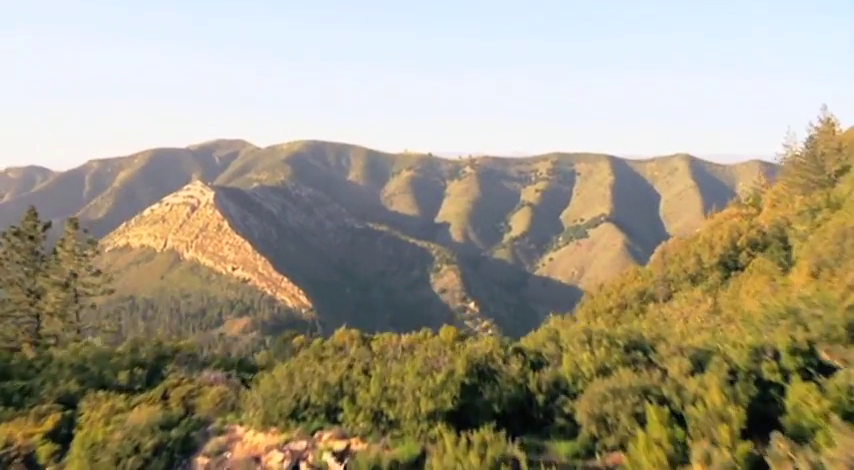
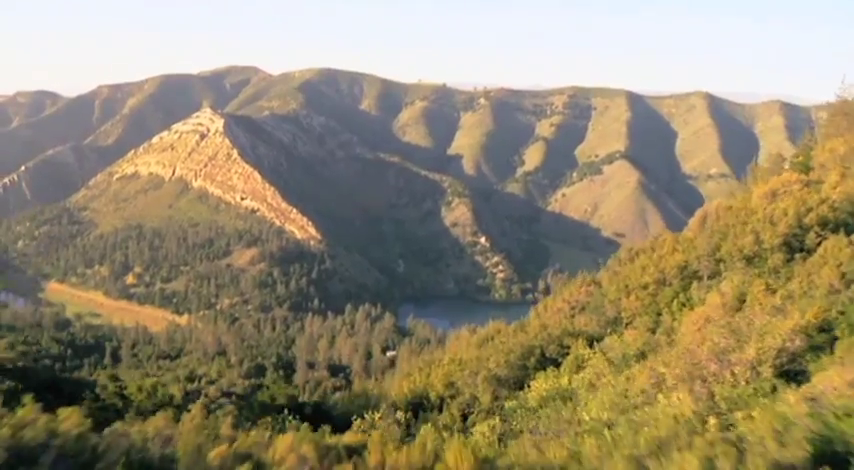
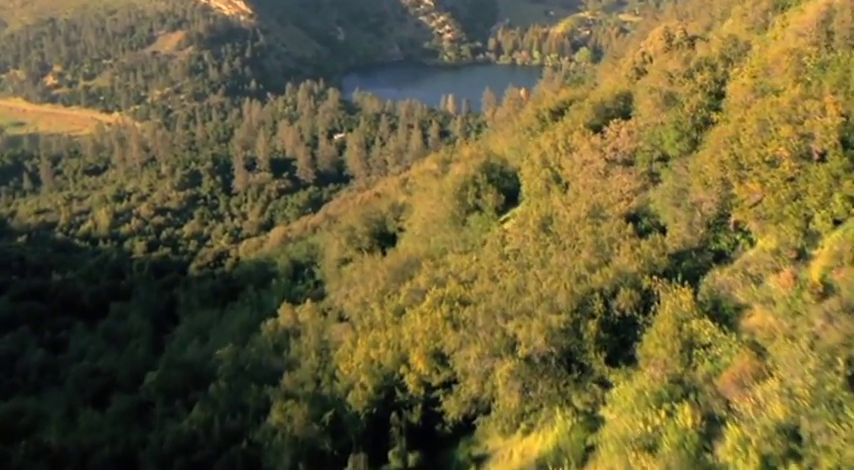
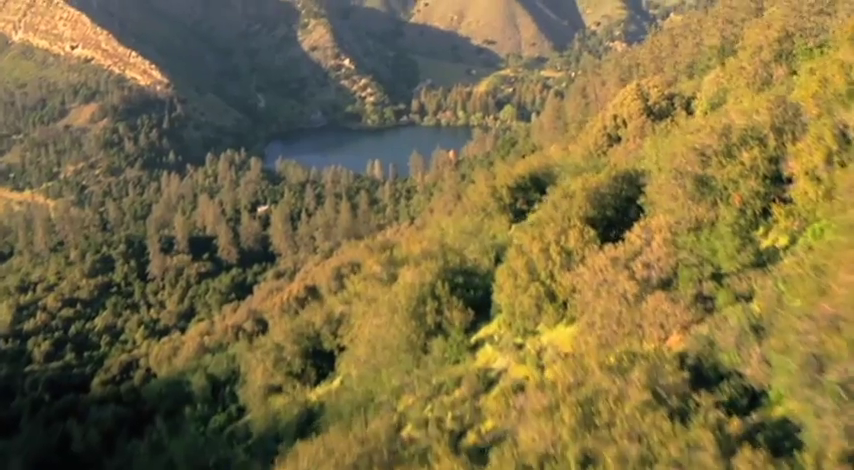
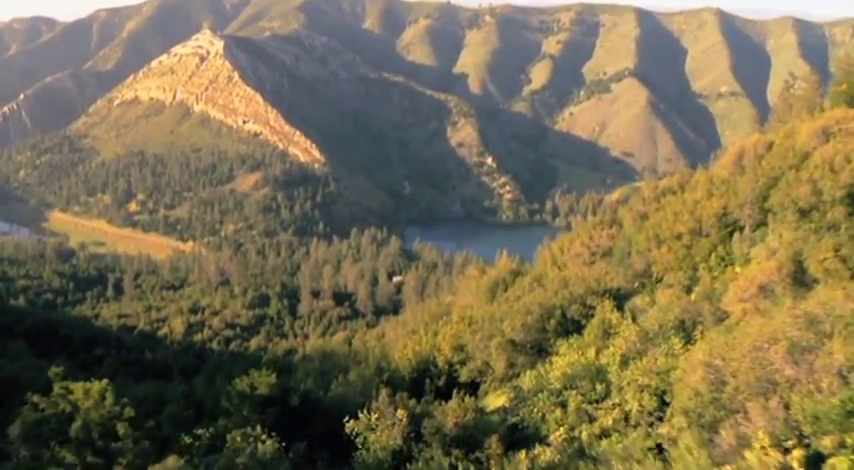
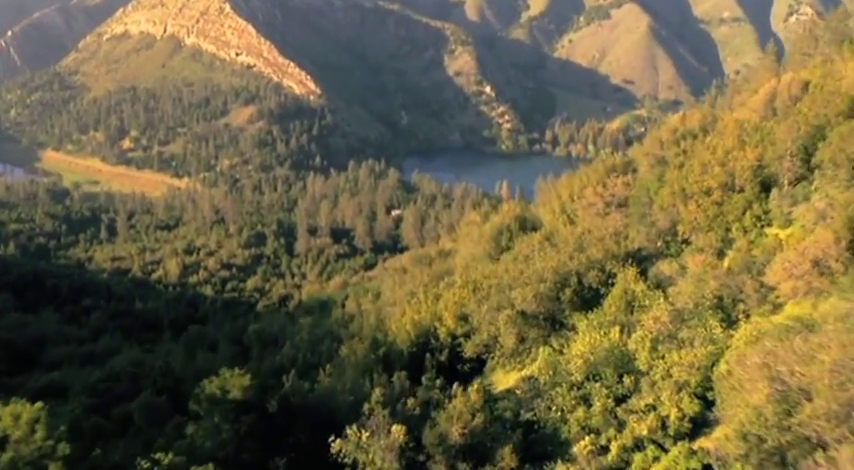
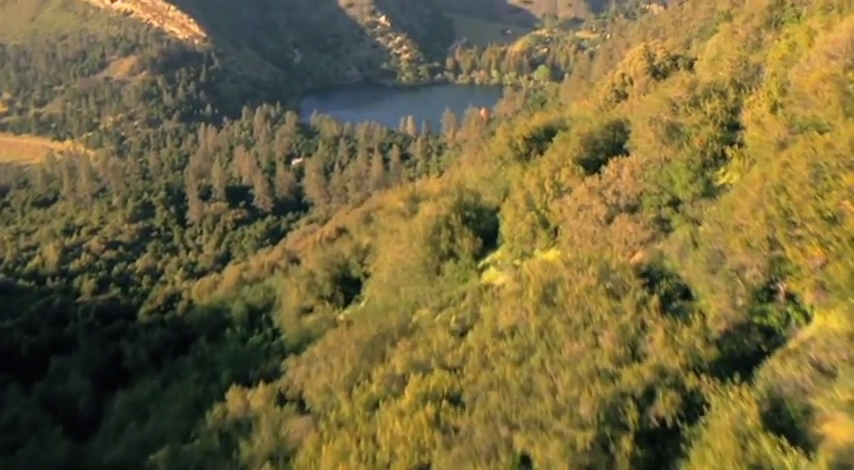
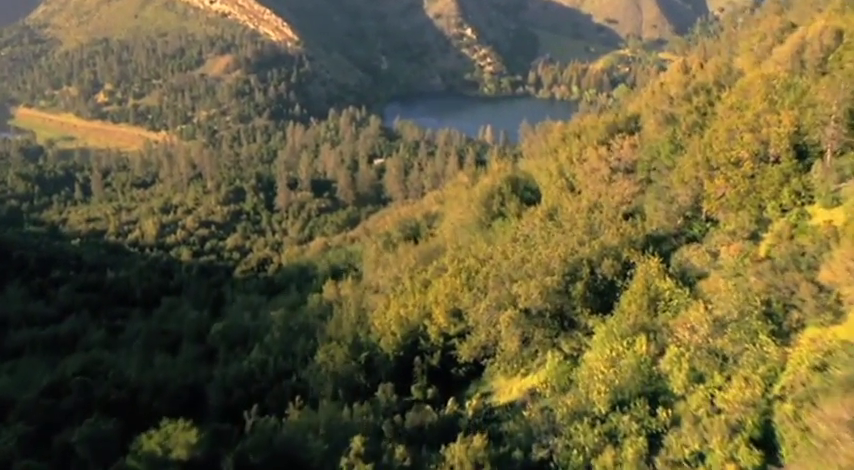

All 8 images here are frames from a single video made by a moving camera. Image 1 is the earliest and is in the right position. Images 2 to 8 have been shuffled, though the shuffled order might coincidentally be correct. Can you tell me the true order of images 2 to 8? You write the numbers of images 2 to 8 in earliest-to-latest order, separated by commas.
2, 5, 6, 8, 3, 7, 4
